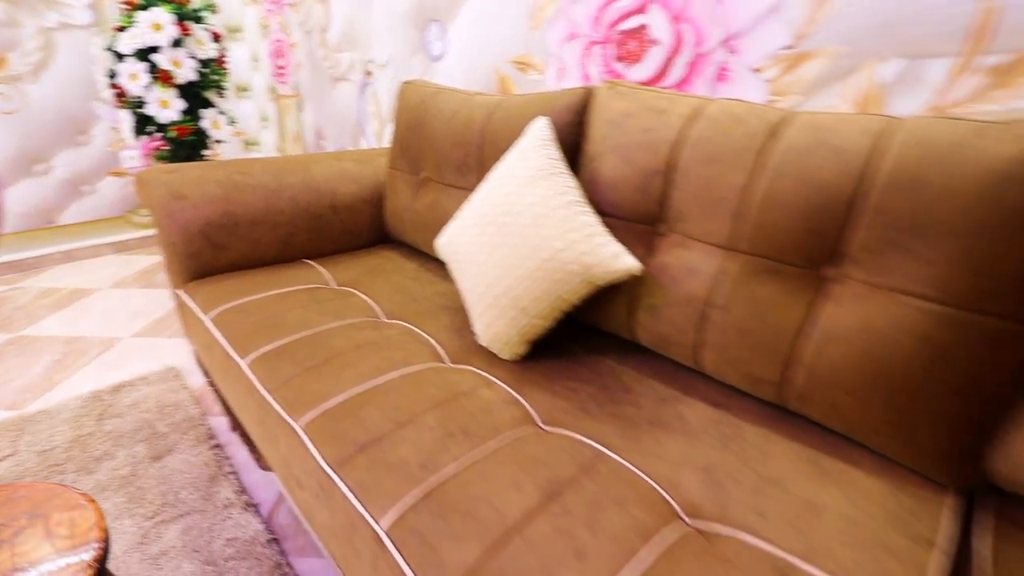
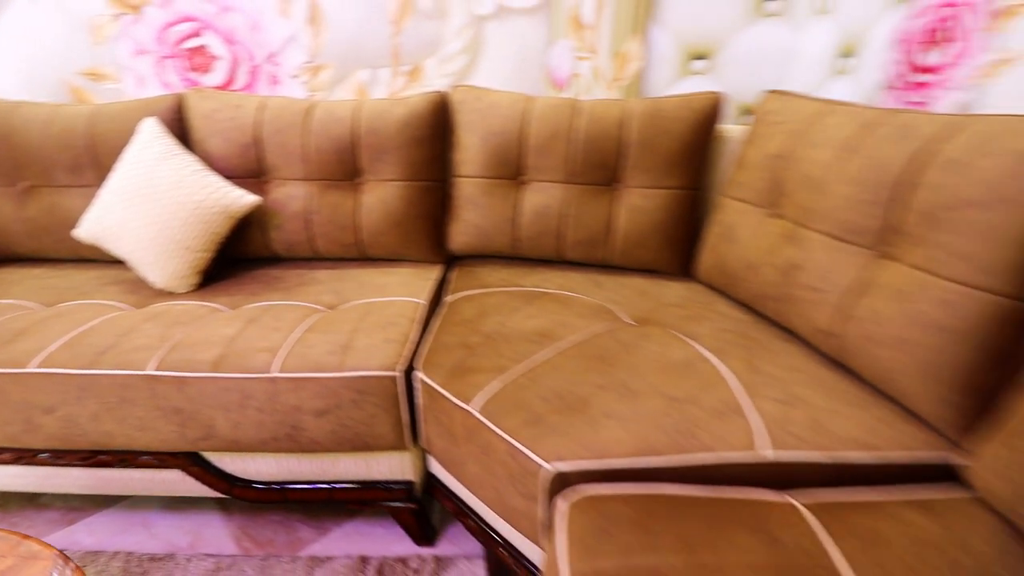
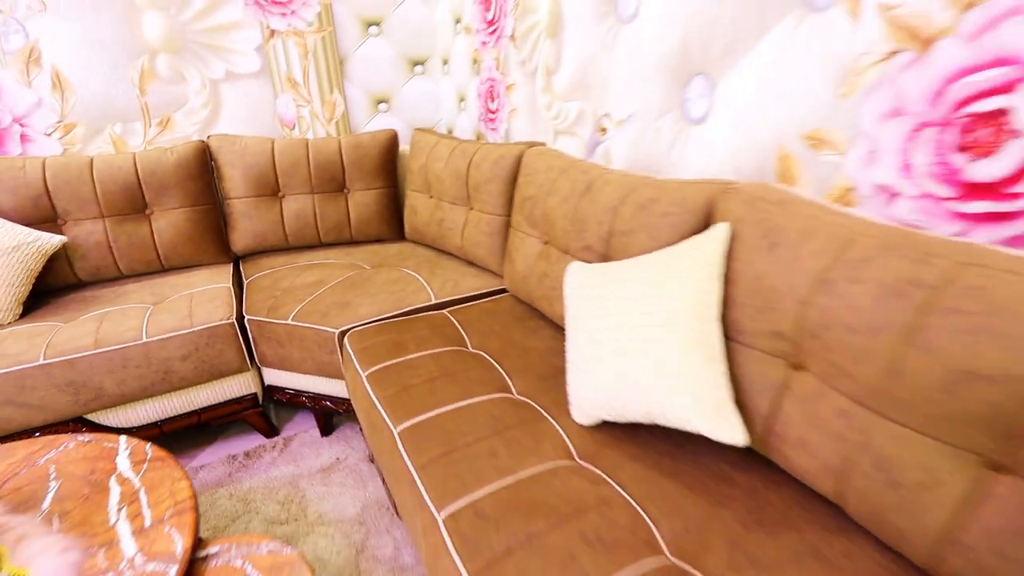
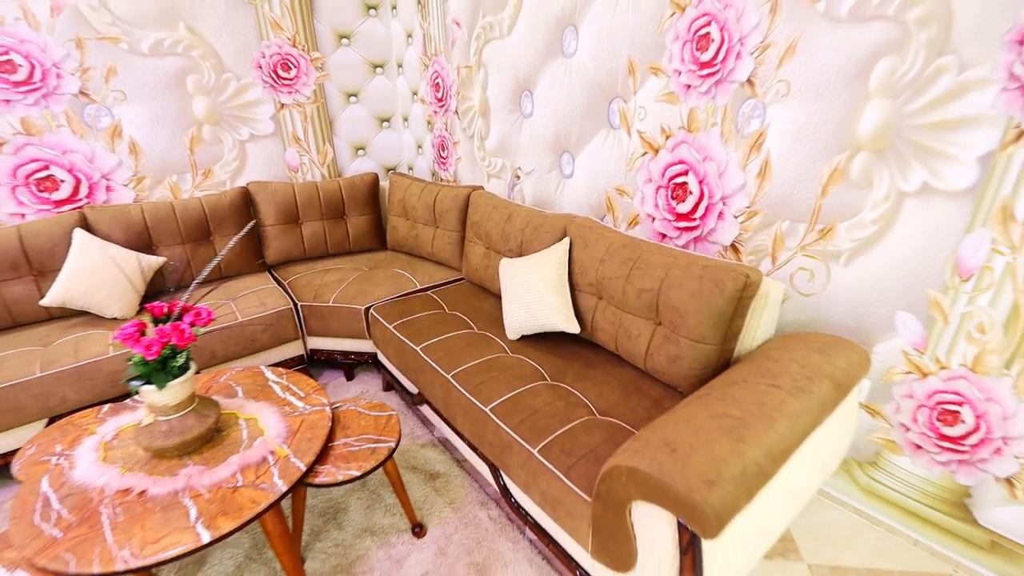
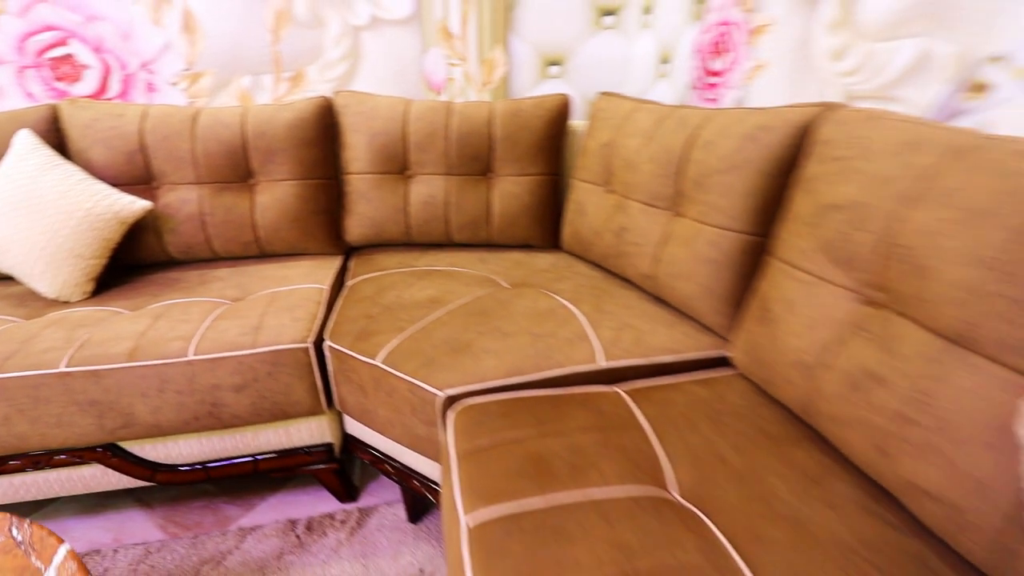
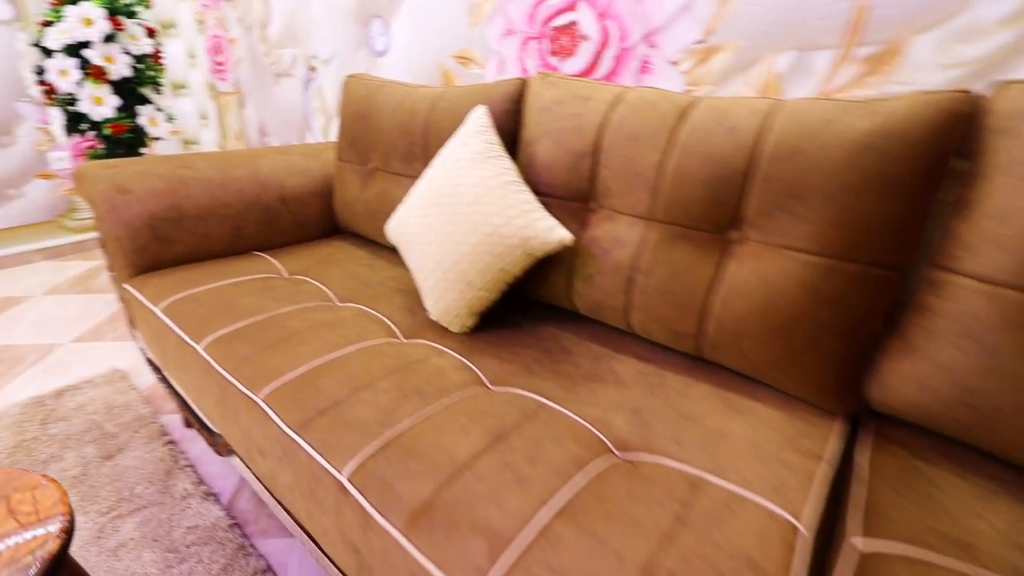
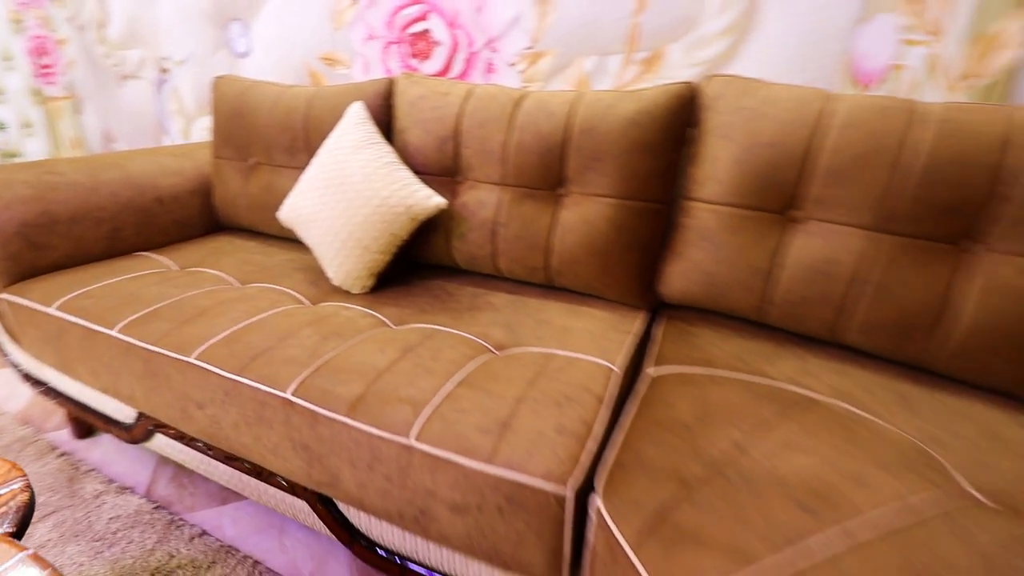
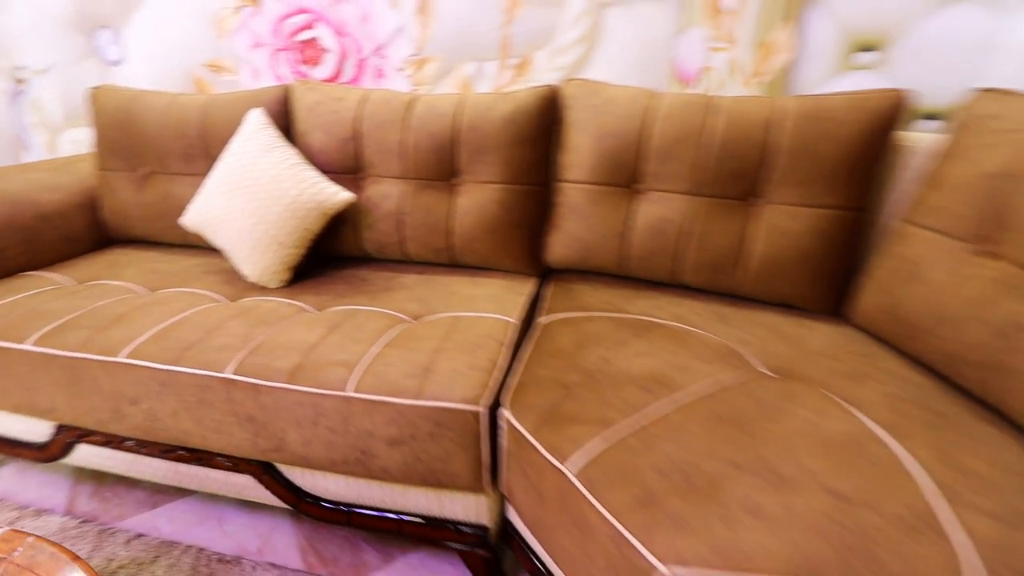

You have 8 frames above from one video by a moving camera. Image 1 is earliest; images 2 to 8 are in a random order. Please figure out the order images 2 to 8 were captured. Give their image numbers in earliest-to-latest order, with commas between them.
6, 7, 8, 2, 5, 3, 4
